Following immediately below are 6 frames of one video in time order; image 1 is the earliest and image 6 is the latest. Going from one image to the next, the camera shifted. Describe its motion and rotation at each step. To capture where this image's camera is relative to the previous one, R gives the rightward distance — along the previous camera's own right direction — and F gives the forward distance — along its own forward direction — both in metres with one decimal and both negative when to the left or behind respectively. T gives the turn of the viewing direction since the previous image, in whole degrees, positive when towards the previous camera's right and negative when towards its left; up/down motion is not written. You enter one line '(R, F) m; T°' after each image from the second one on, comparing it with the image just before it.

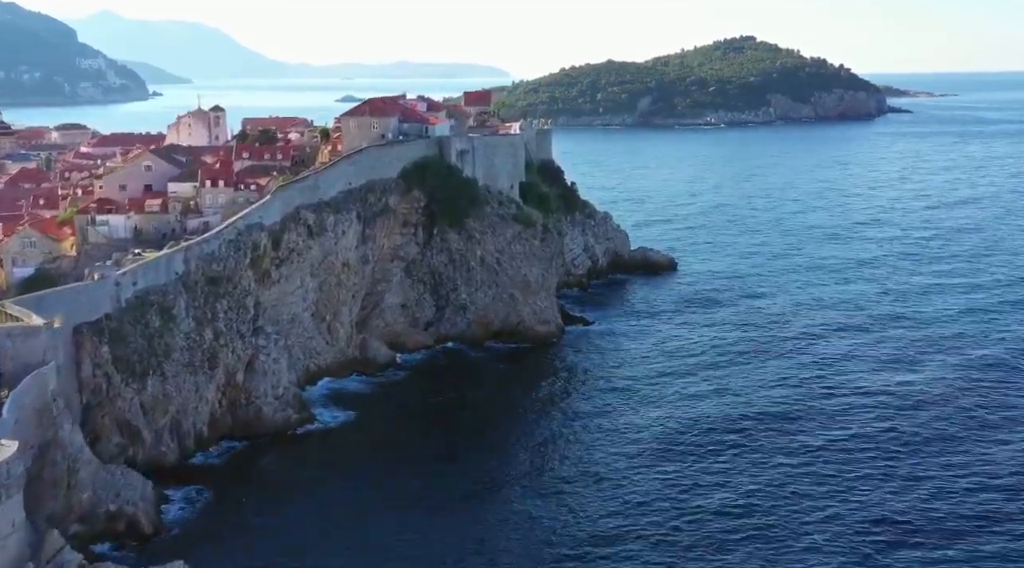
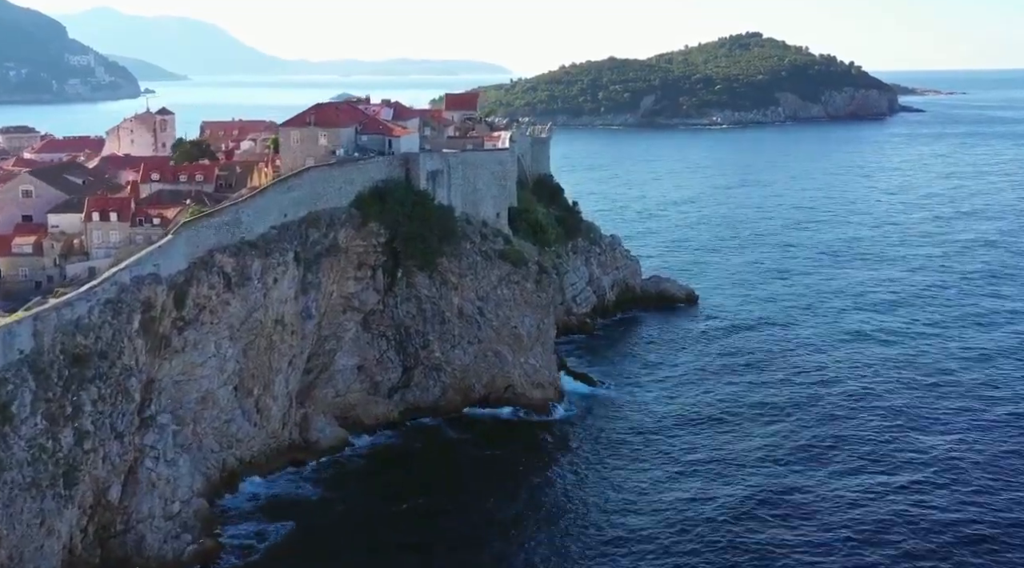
(+0.5, +10.1) m; 0°
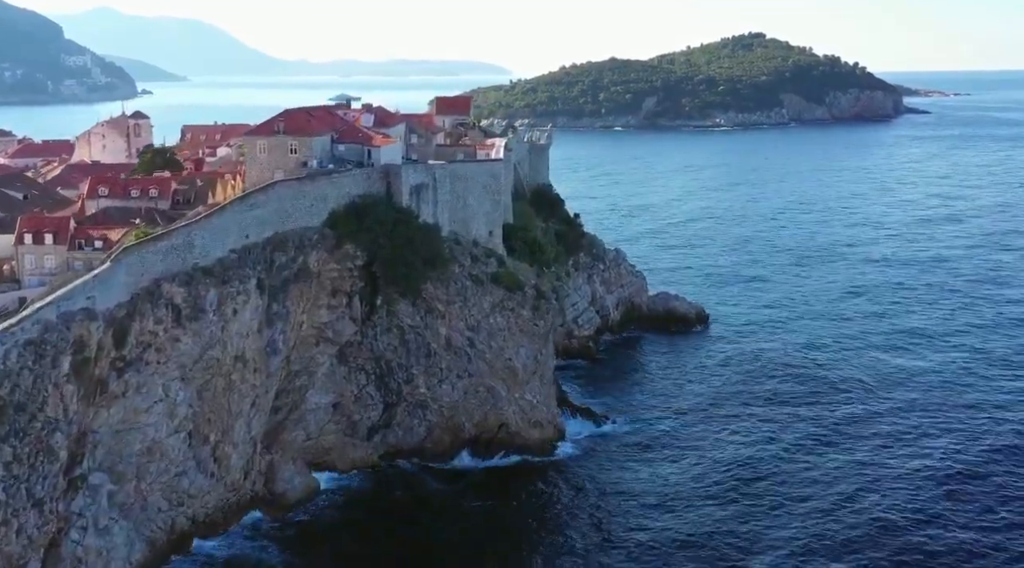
(+0.2, +4.1) m; 0°
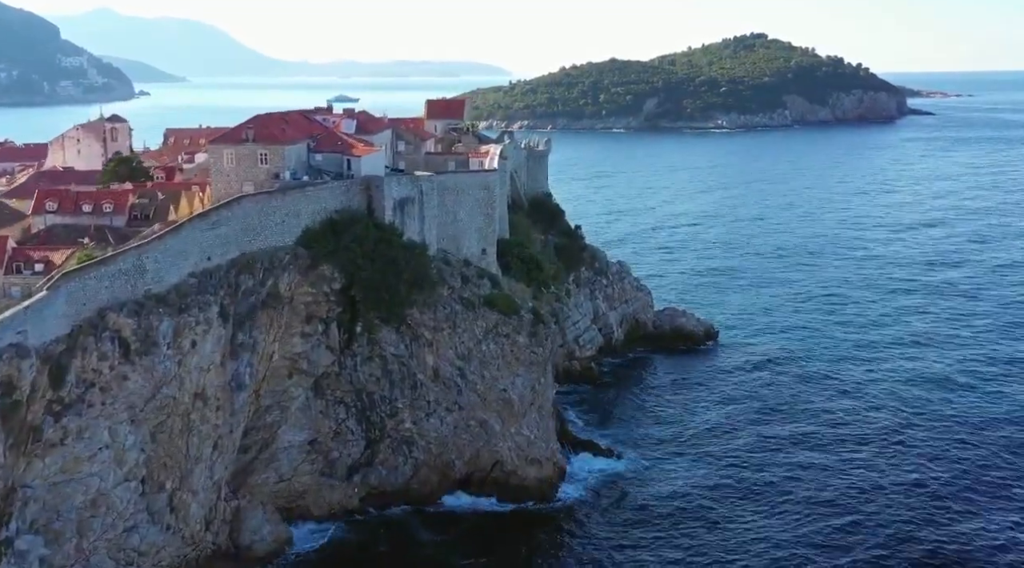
(+0.1, +3.2) m; 0°
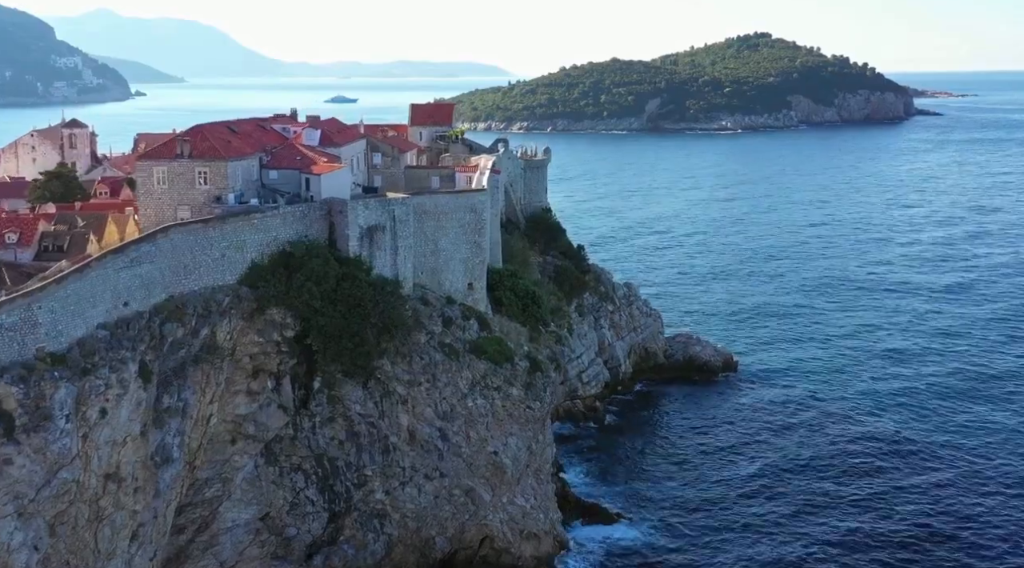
(+0.2, +5.1) m; 0°
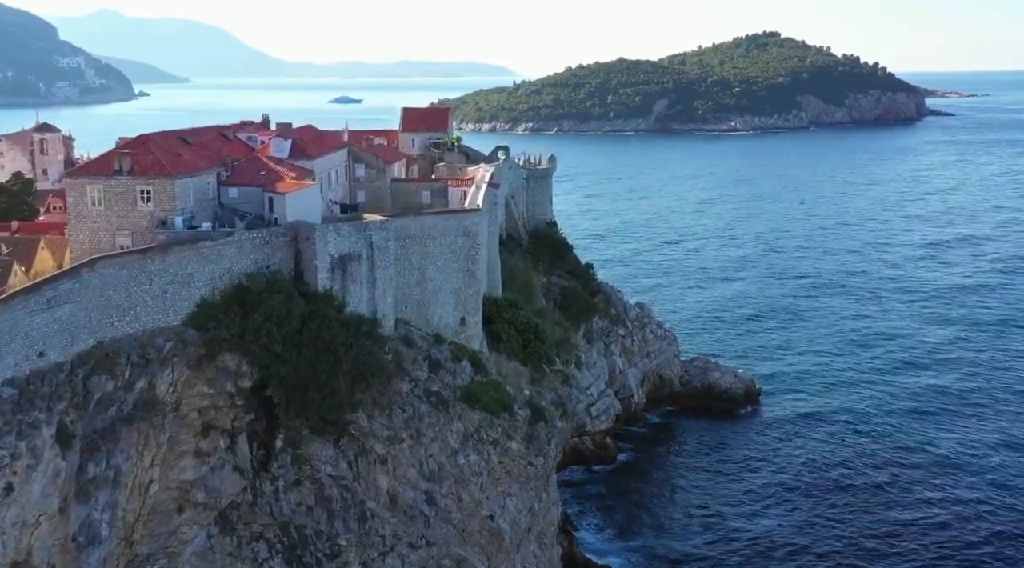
(+0.1, +3.7) m; 0°
